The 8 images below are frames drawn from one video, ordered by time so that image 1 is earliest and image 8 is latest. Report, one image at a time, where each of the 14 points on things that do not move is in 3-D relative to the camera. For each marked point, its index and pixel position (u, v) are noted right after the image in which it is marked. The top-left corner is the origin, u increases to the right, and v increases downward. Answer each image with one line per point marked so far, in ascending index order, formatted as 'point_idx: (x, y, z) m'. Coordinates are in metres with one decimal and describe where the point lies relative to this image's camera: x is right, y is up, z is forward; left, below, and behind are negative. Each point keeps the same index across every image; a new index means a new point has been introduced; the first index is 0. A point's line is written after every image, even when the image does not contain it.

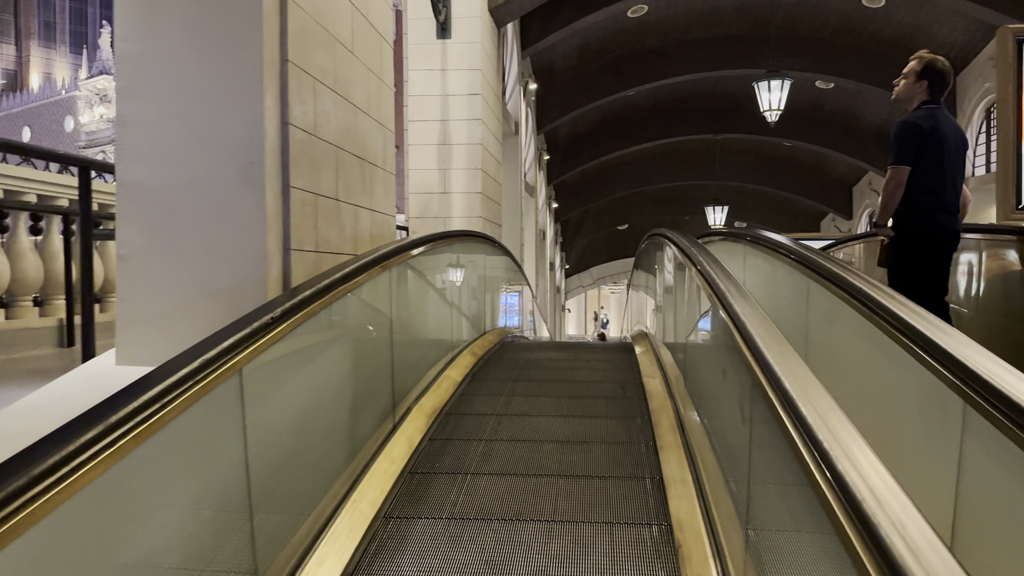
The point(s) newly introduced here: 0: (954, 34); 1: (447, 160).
0: (+5.2, +3.0, +9.3) m
1: (-0.5, +0.9, +5.9) m
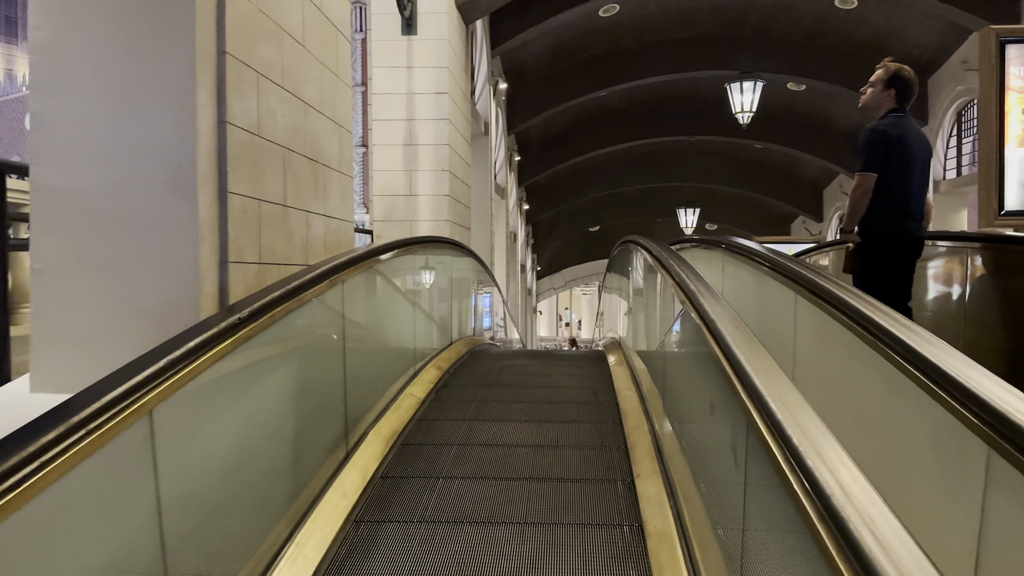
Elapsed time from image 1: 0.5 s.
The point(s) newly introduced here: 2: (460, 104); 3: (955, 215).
0: (+4.8, +2.9, +9.3) m
1: (-0.7, +0.9, +5.7) m
2: (-0.4, +1.4, +6.3) m
3: (+5.4, +0.9, +9.8) m
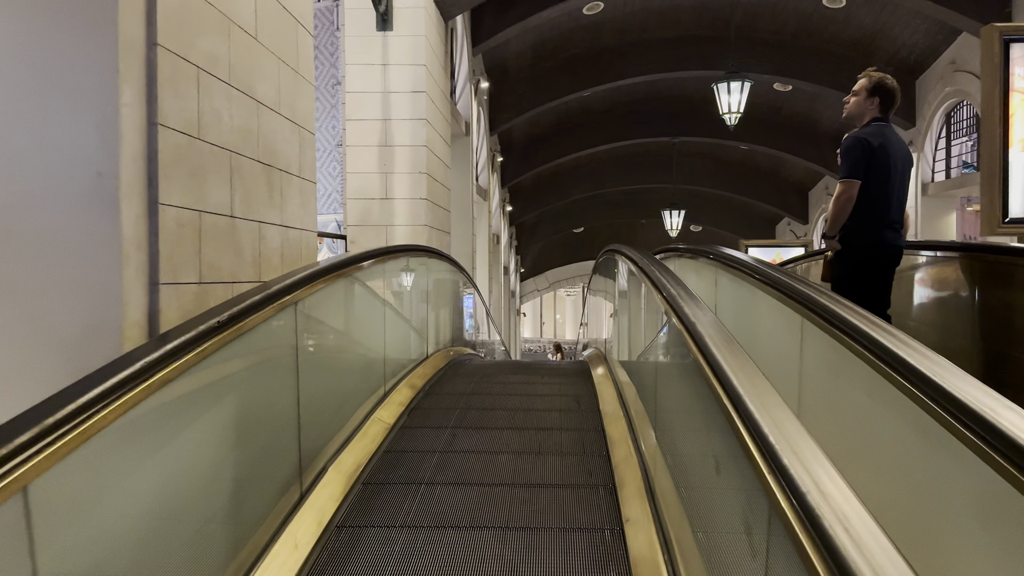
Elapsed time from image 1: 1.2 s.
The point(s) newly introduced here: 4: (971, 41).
0: (+4.6, +2.9, +9.1) m
1: (-0.9, +0.8, +5.5) m
2: (-0.6, +1.4, +6.1) m
3: (+5.2, +0.9, +9.7) m
4: (+4.8, +2.6, +8.3) m
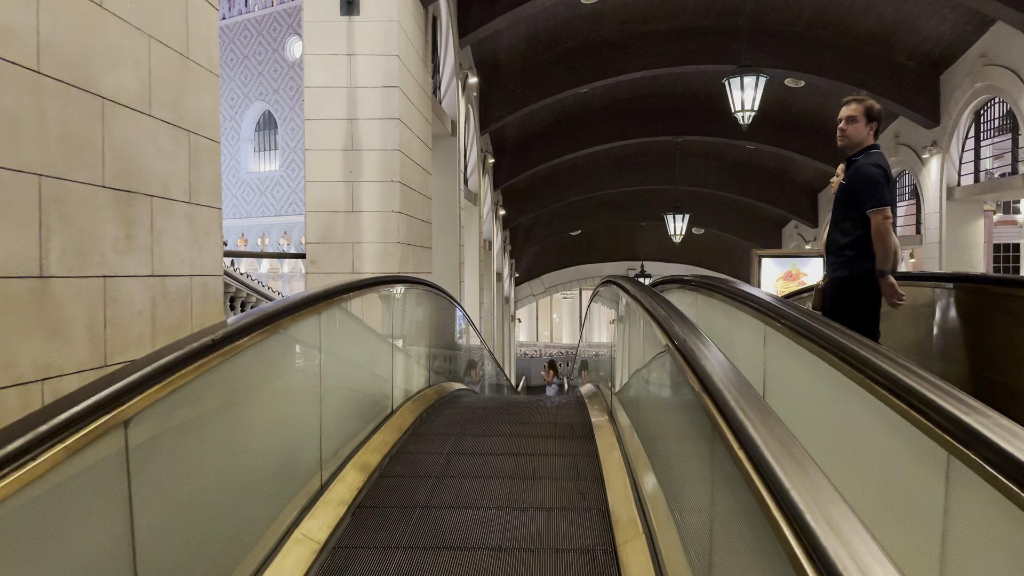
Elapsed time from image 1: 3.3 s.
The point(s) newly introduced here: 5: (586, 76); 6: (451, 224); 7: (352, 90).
0: (+4.5, +2.7, +8.4) m
1: (-0.9, +0.7, +4.7) m
2: (-0.6, +1.2, +5.3) m
3: (+5.1, +0.7, +8.9) m
4: (+4.7, +2.4, +7.6) m
5: (+0.9, +2.6, +9.9) m
6: (-0.6, +0.6, +7.5) m
7: (-0.9, +1.2, +4.7) m
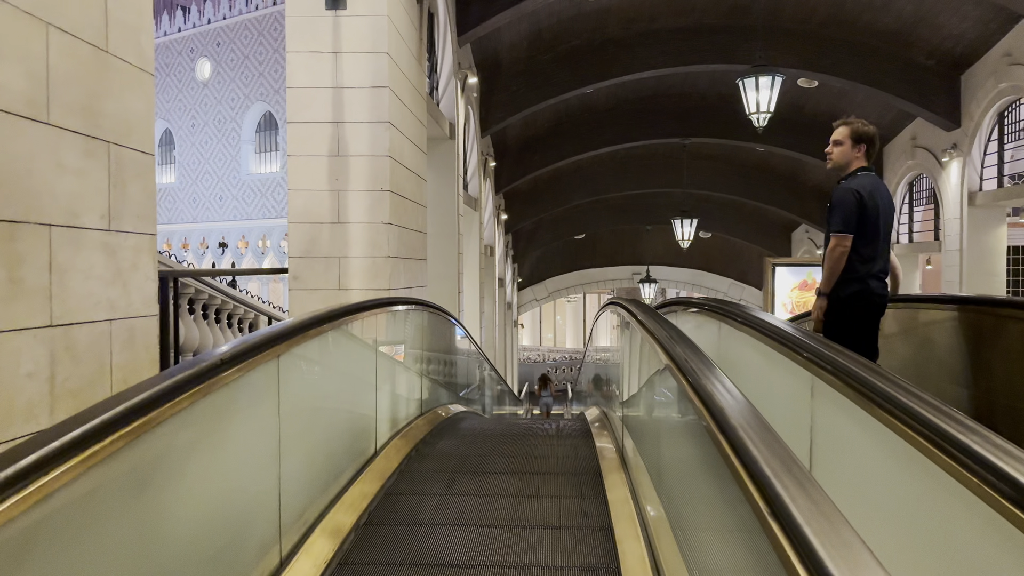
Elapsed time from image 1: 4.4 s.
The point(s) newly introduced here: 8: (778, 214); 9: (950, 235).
0: (+4.5, +2.6, +8.0) m
1: (-0.9, +0.6, +4.3) m
2: (-0.6, +1.1, +5.0) m
3: (+5.1, +0.6, +8.5) m
4: (+4.7, +2.3, +7.2) m
5: (+0.9, +2.5, +9.5) m
6: (-0.6, +0.5, +7.2) m
7: (-0.9, +1.1, +4.3) m
8: (+5.0, +1.4, +15.0) m
9: (+4.9, +0.6, +9.0) m
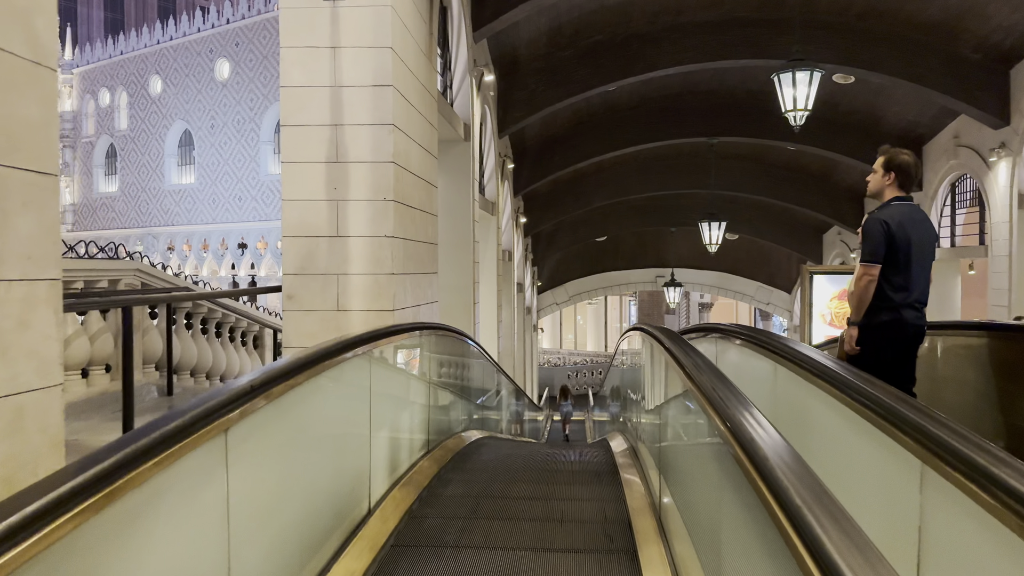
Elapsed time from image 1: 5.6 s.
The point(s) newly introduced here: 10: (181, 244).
0: (+4.7, +2.6, +7.5) m
1: (-0.8, +0.5, +3.9) m
2: (-0.5, +1.0, +4.6) m
3: (+5.3, +0.5, +8.0) m
4: (+4.9, +2.3, +6.6) m
5: (+1.2, +2.4, +9.1) m
6: (-0.4, +0.4, +6.8) m
7: (-0.9, +1.0, +3.9) m
8: (+5.3, +1.3, +14.5) m
9: (+5.1, +0.5, +8.4) m
10: (-7.0, +1.0, +17.2) m
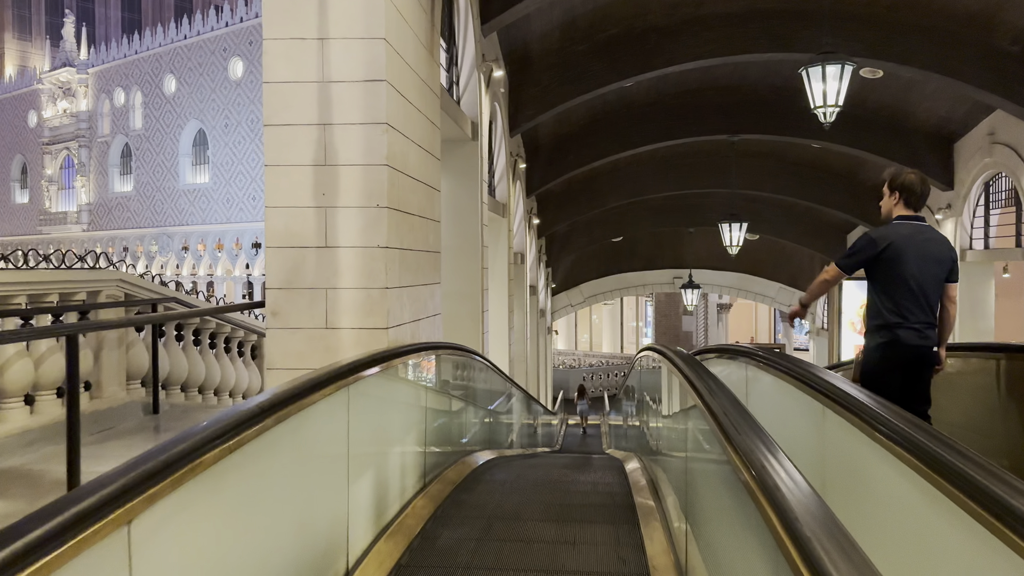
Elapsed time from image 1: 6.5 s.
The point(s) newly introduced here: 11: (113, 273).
0: (+4.8, +2.5, +7.0) m
1: (-0.8, +0.4, +3.6) m
2: (-0.5, +1.0, +4.2) m
3: (+5.4, +0.5, +7.5) m
4: (+5.0, +2.2, +6.2) m
5: (+1.3, +2.4, +8.7) m
6: (-0.3, +0.4, +6.4) m
7: (-0.8, +0.9, +3.6) m
8: (+5.6, +1.3, +14.0) m
9: (+5.3, +0.5, +8.0) m
10: (-6.7, +1.0, +17.0) m
11: (-2.3, +0.1, +4.5) m
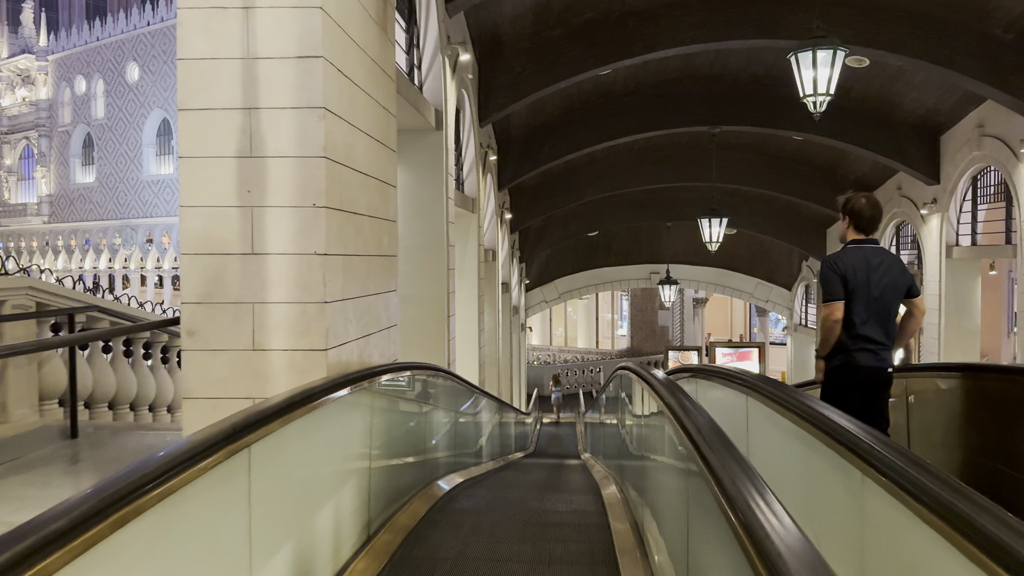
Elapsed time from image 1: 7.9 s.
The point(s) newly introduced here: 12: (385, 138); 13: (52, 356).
0: (+4.6, +2.5, +6.6) m
1: (-1.0, +0.4, +3.1) m
2: (-0.7, +0.9, +3.7) m
3: (+5.2, +0.5, +7.2) m
4: (+4.7, +2.2, +5.8) m
5: (+1.0, +2.4, +8.2) m
6: (-0.6, +0.3, +5.9) m
7: (-1.0, +0.9, +3.0) m
8: (+5.1, +1.4, +13.7) m
9: (+5.0, +0.5, +7.6) m
10: (-7.3, +1.0, +16.2) m
11: (-2.4, 0.0, +4.0) m
12: (-0.6, +0.7, +3.9) m
13: (-2.4, -0.4, +4.1) m
